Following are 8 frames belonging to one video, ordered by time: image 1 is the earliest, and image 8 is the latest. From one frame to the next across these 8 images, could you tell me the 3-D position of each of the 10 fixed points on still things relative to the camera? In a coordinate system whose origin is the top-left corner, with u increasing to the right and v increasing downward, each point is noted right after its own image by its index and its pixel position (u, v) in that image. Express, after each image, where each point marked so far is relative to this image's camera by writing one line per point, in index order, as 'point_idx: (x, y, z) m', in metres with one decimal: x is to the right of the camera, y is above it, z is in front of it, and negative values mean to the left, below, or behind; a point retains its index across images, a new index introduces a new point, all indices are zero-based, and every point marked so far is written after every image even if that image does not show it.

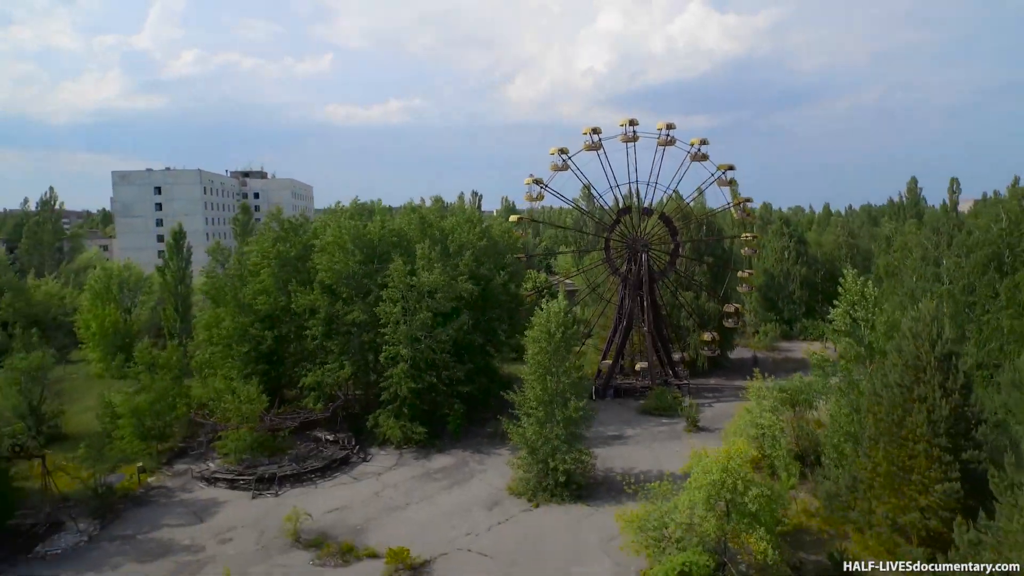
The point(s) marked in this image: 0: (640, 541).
0: (+2.4, -4.7, +17.3) m
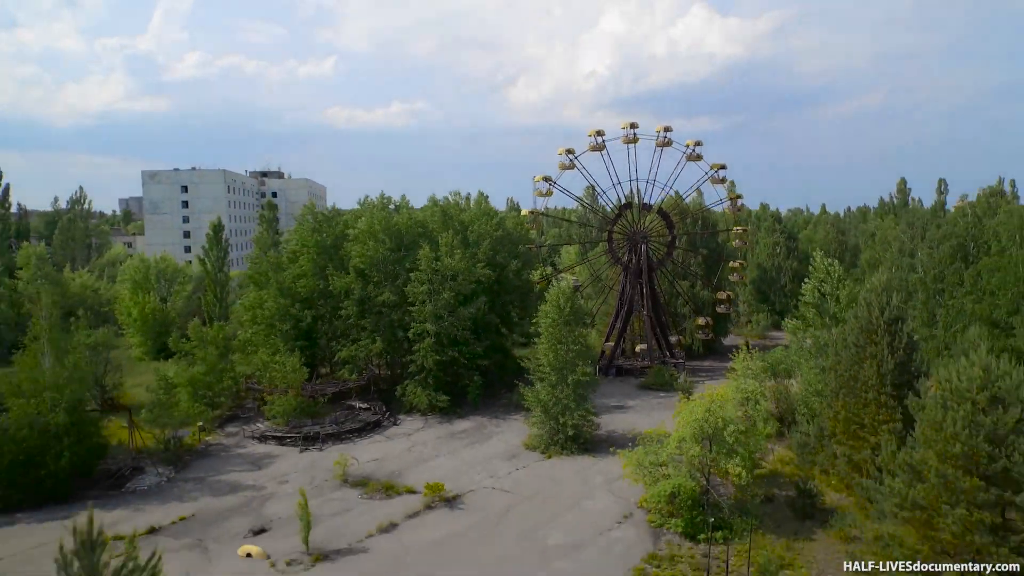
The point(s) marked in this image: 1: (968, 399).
0: (+2.8, -4.1, +20.8) m
1: (+6.9, -1.7, +14.2) m
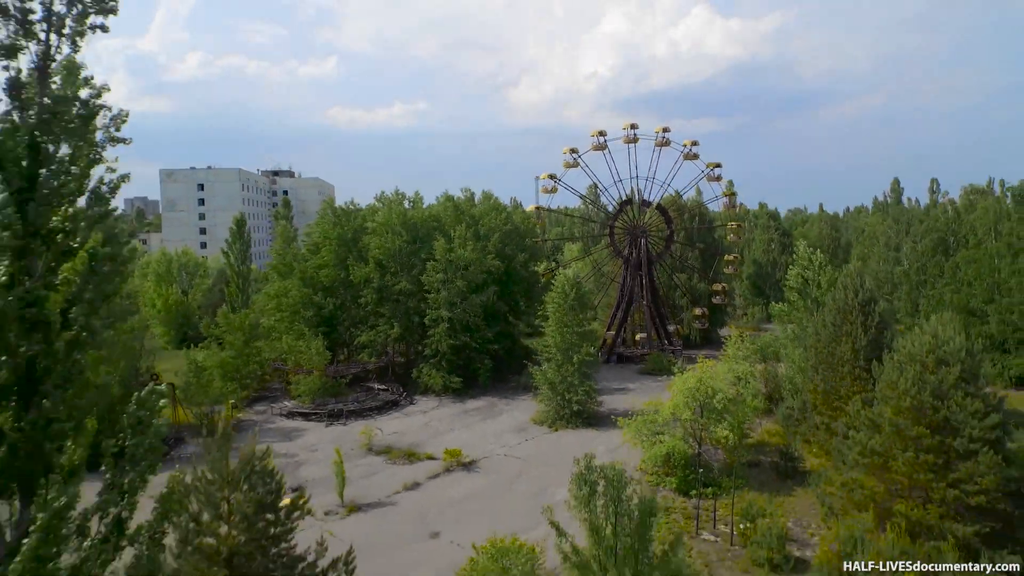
0: (+3.1, -3.7, +23.1) m
1: (+7.2, -1.3, +16.6) m
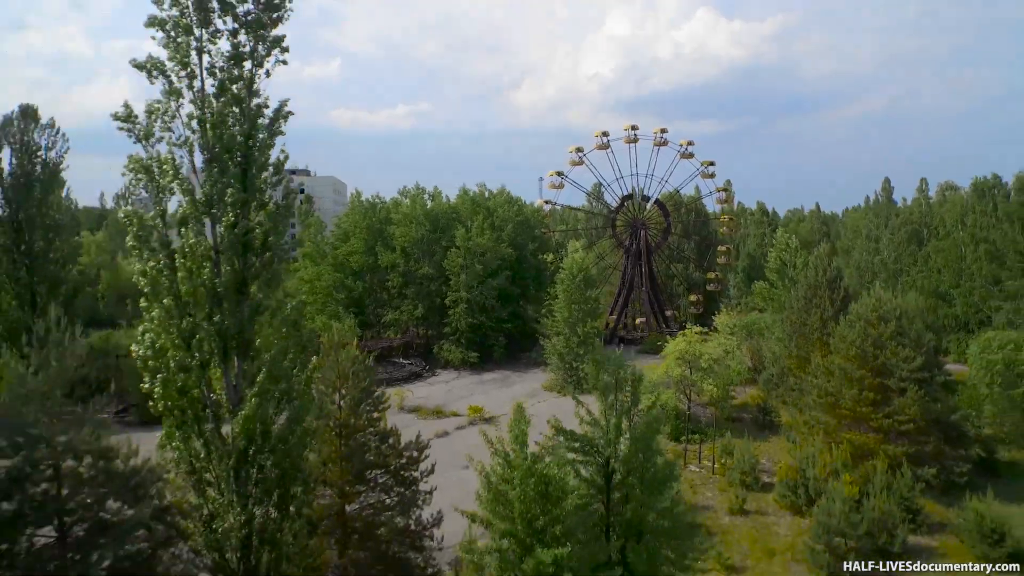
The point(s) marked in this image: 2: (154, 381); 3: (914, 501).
0: (+3.5, -3.1, +26.9) m
1: (+7.6, -0.7, +20.3) m
2: (-3.8, -0.9, +9.8) m
3: (+7.3, -3.9, +17.1) m
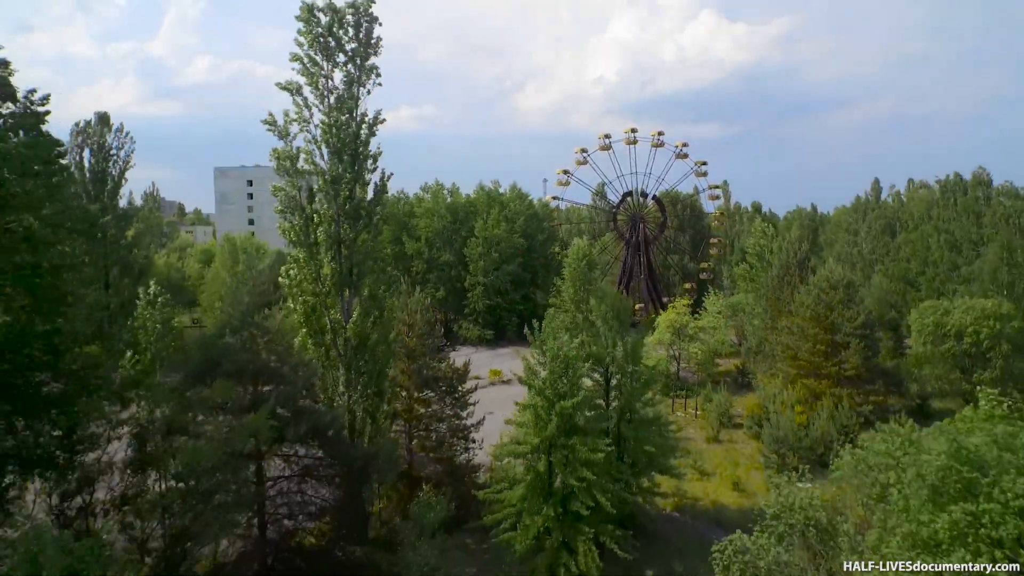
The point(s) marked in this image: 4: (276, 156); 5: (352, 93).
0: (+4.0, -2.4, +31.3) m
1: (+8.1, 0.0, +24.7) m
2: (-3.3, -0.2, +14.3) m
3: (+7.8, -3.2, +21.6) m
4: (-3.6, +2.0, +14.5) m
5: (-2.4, +2.9, +14.0) m
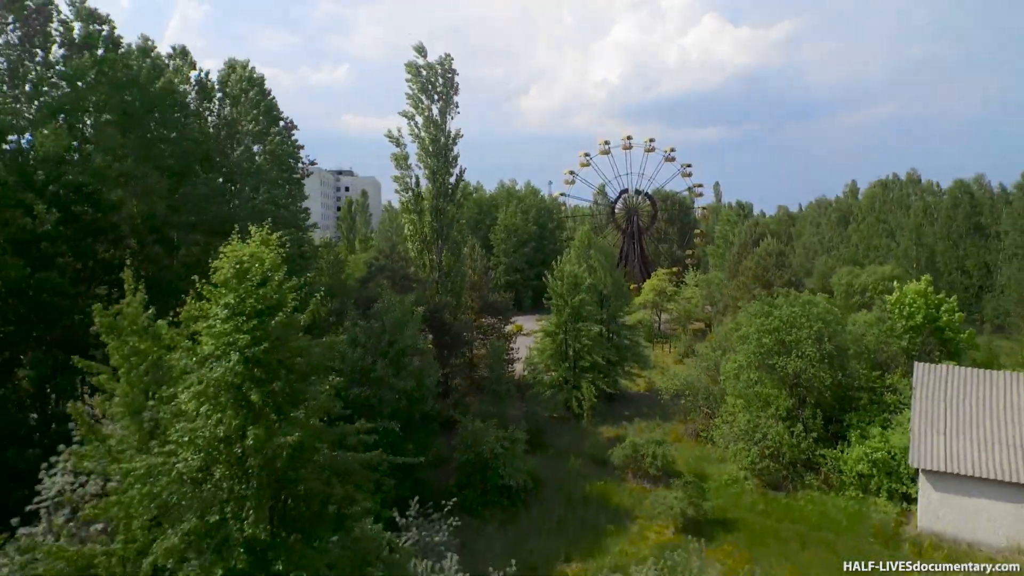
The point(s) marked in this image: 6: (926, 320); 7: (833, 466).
0: (+4.8, -1.3, +40.2) m
1: (+8.9, +1.2, +33.6) m
2: (-2.6, +1.0, +23.3) m
3: (+8.5, -2.1, +30.5) m
4: (-2.9, +3.2, +23.4) m
5: (-1.7, +4.2, +23.0) m
6: (+7.5, -0.5, +17.4) m
7: (+5.2, -2.9, +15.0) m
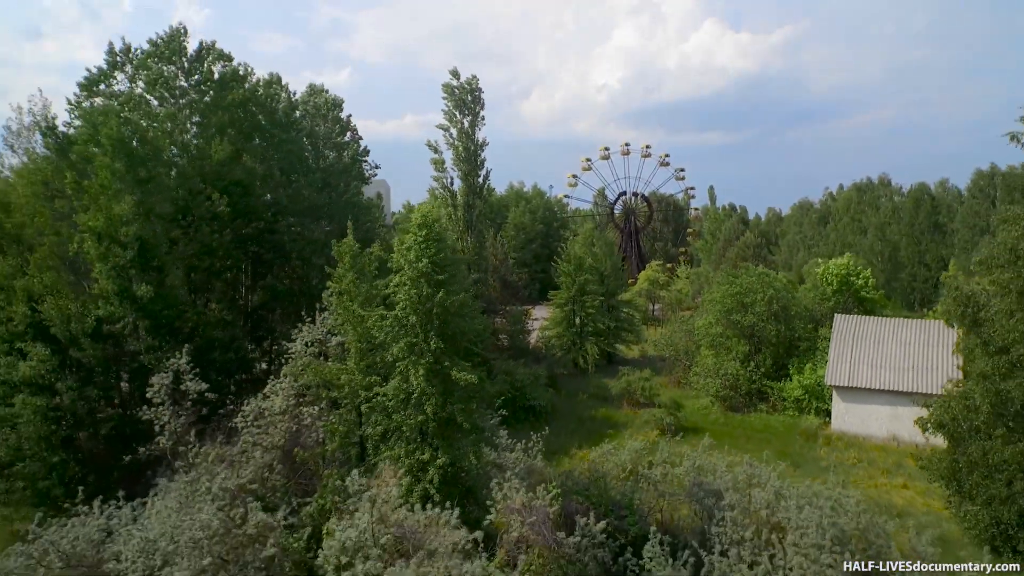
0: (+5.3, -0.8, +45.3) m
1: (+9.4, +1.7, +38.7) m
2: (-2.1, +1.6, +28.3) m
3: (+9.1, -1.5, +35.5) m
4: (-2.4, +3.8, +28.5) m
5: (-1.2, +4.7, +28.0) m
6: (+8.0, +0.1, +22.4) m
7: (+5.7, -2.3, +20.1) m
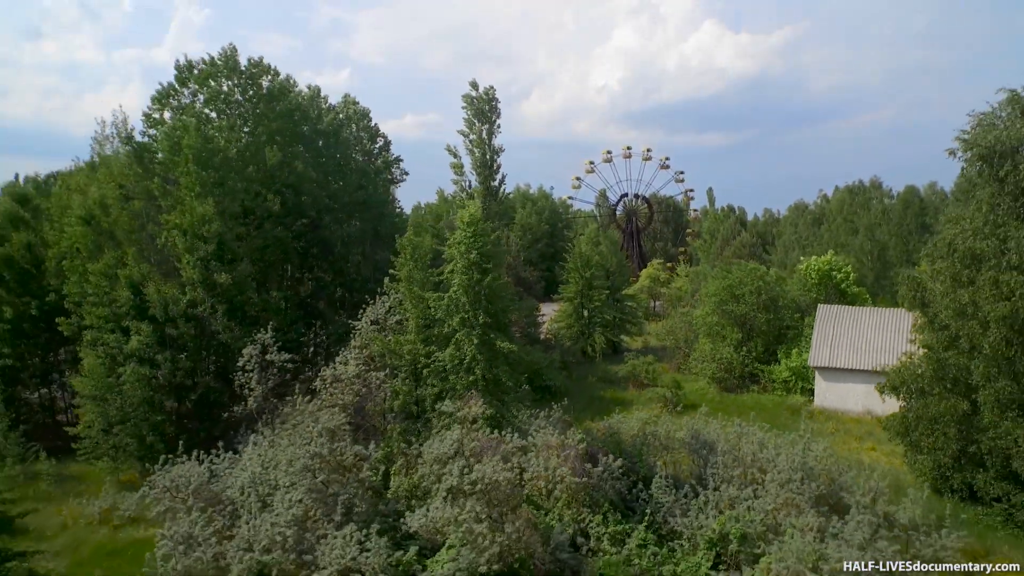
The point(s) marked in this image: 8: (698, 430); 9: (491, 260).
0: (+5.7, -0.7, +47.6) m
1: (+9.8, +1.8, +41.0) m
2: (-1.7, +1.8, +30.6) m
3: (+9.5, -1.4, +37.8) m
4: (-1.9, +4.0, +30.8) m
5: (-0.7, +4.9, +30.3) m
6: (+8.4, +0.2, +24.7) m
7: (+6.1, -2.1, +22.4) m
8: (+2.9, -2.2, +14.6) m
9: (-0.3, +0.4, +12.6) m
